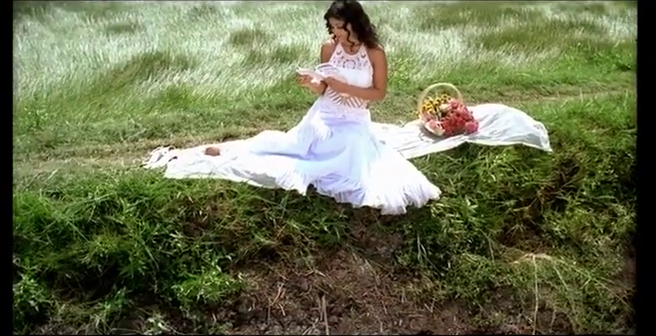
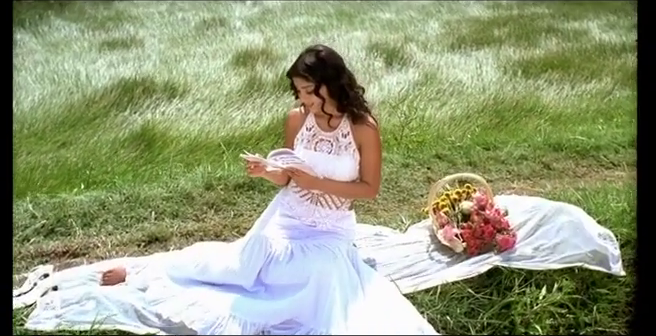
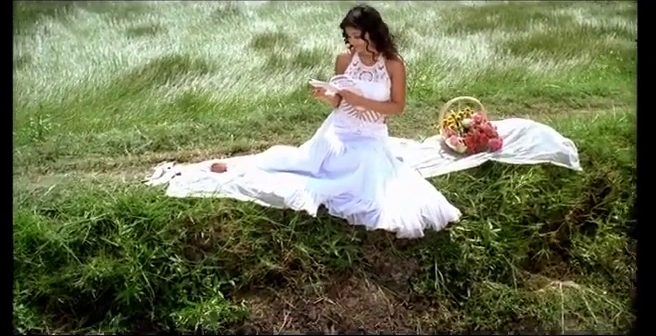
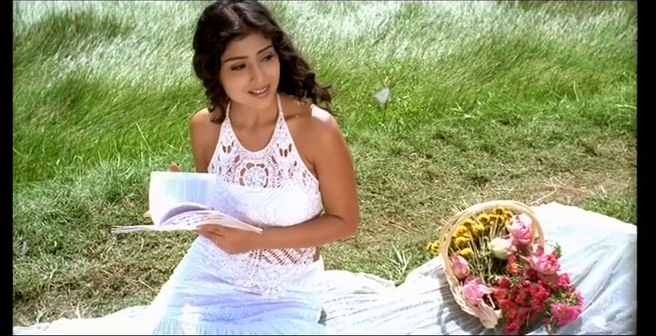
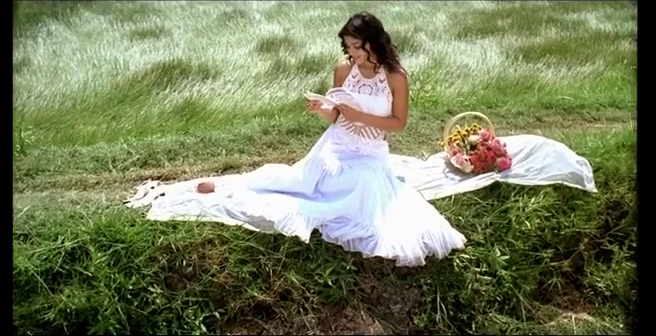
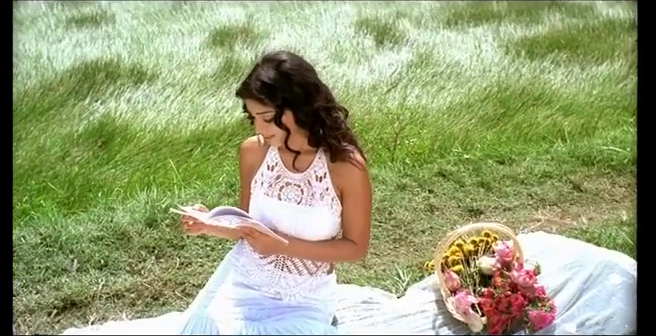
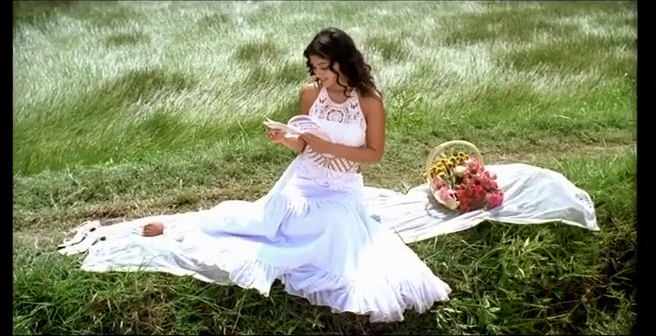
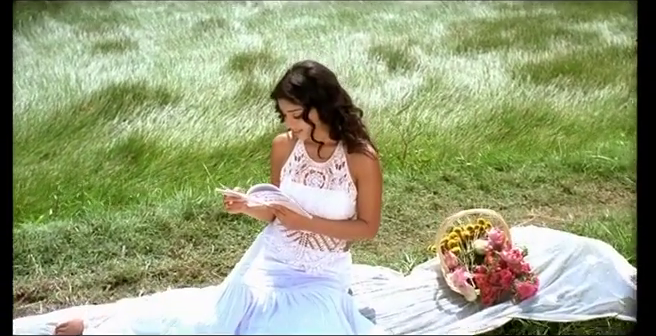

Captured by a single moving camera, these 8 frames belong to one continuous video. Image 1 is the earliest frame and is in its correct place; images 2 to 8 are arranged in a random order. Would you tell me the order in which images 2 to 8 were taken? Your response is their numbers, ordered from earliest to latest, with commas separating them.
3, 5, 7, 2, 8, 6, 4
